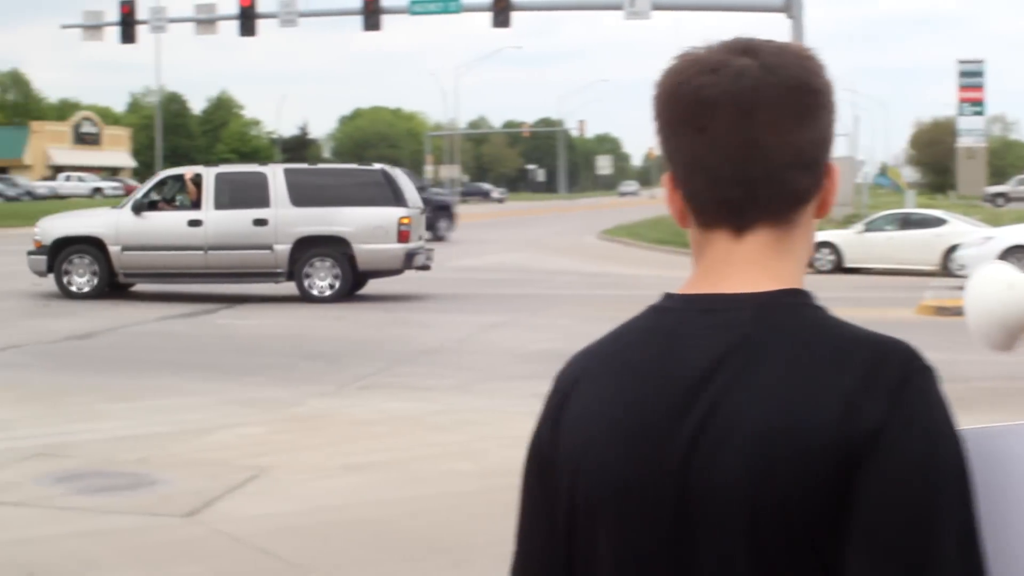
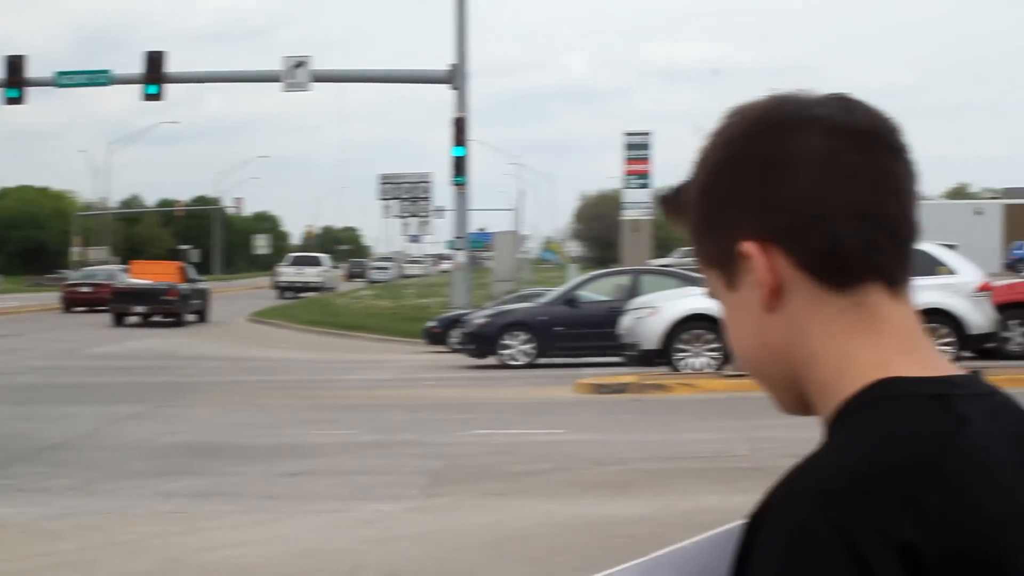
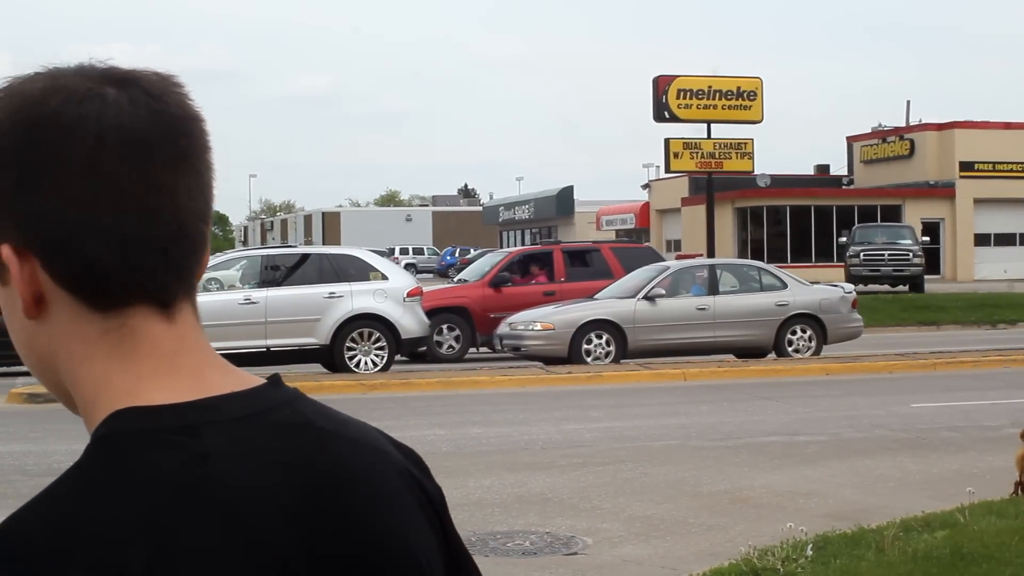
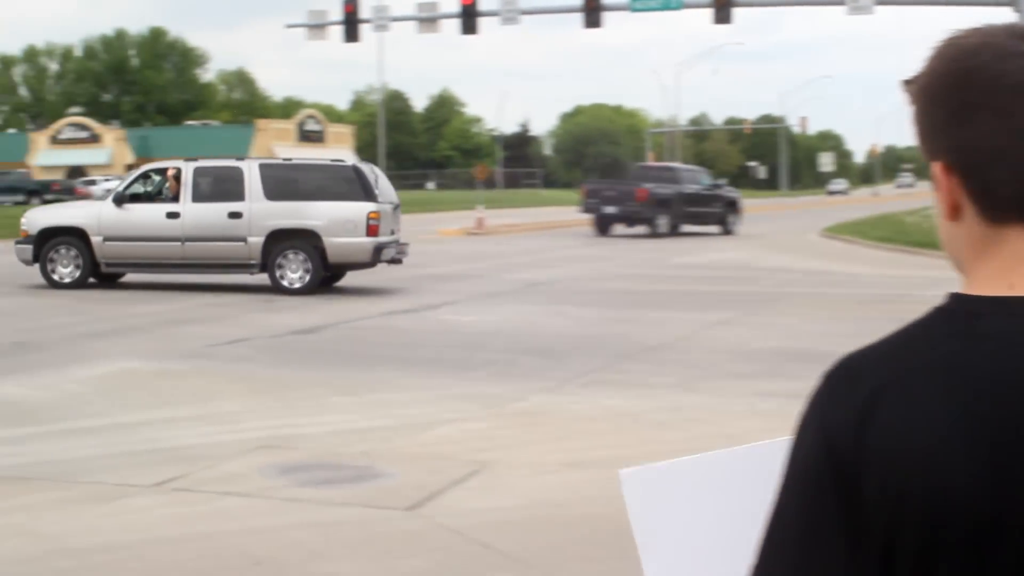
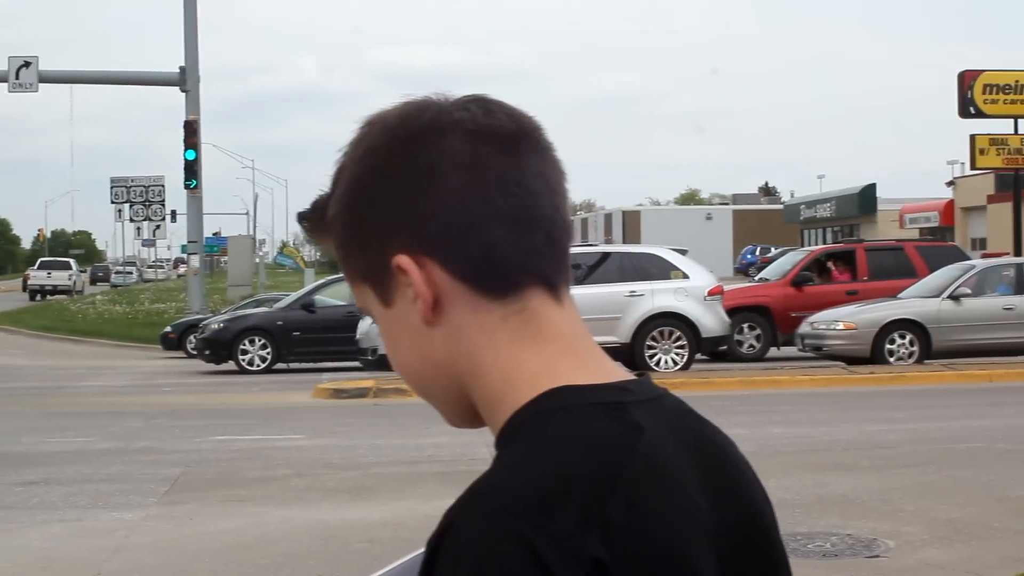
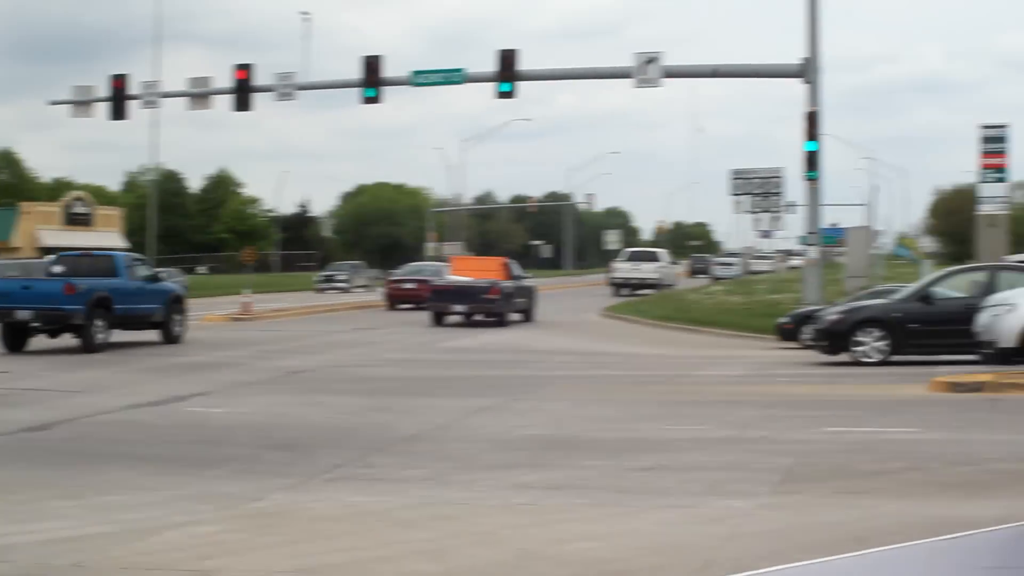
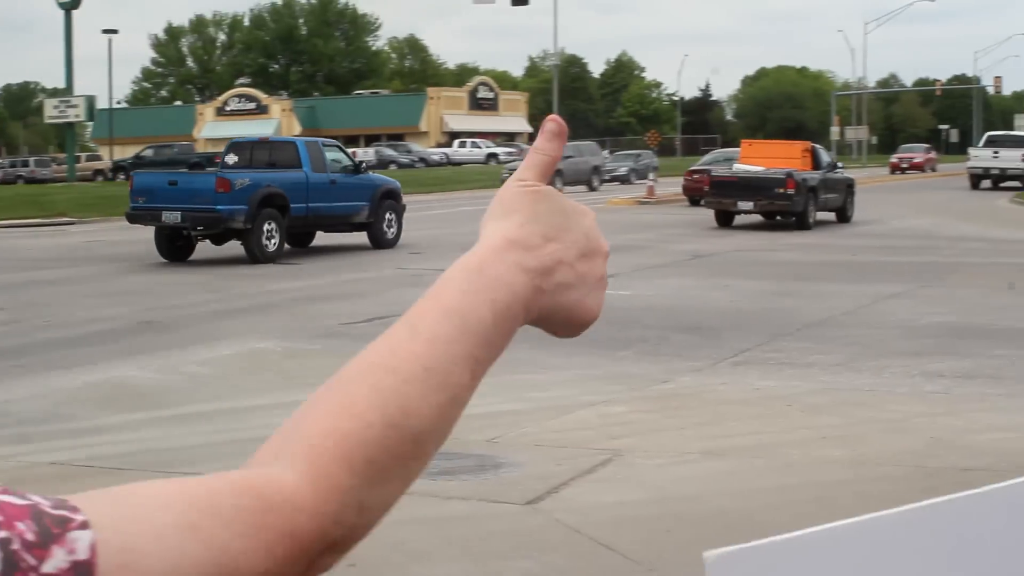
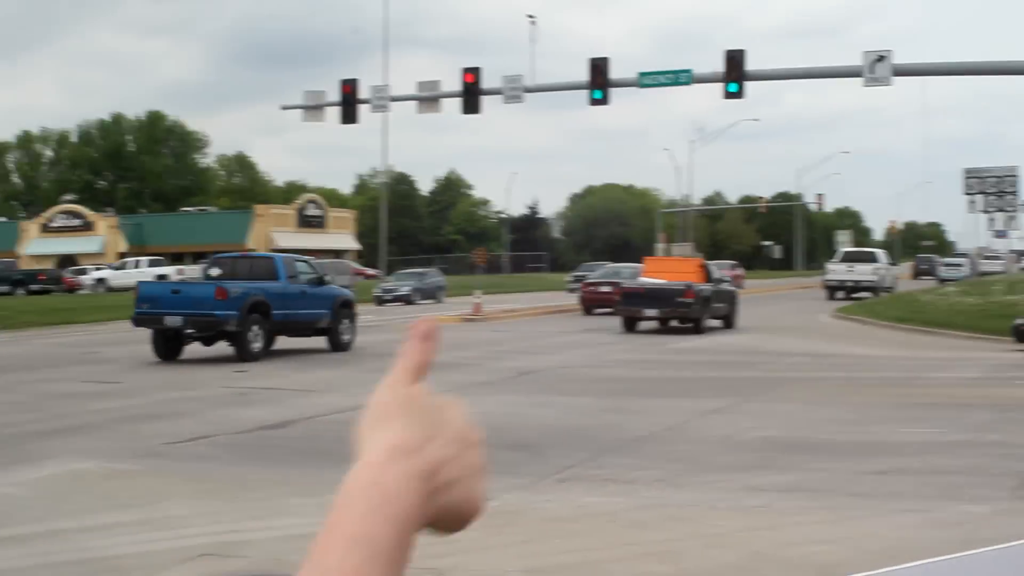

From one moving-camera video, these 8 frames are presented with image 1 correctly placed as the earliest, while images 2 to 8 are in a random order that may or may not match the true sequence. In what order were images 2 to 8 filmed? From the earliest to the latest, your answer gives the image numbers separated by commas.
4, 7, 8, 6, 2, 5, 3
